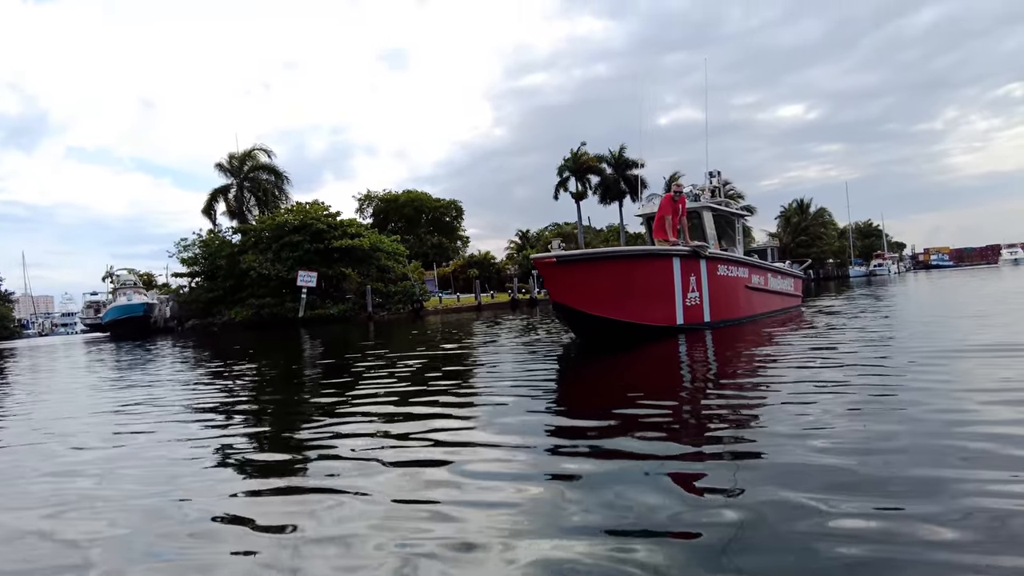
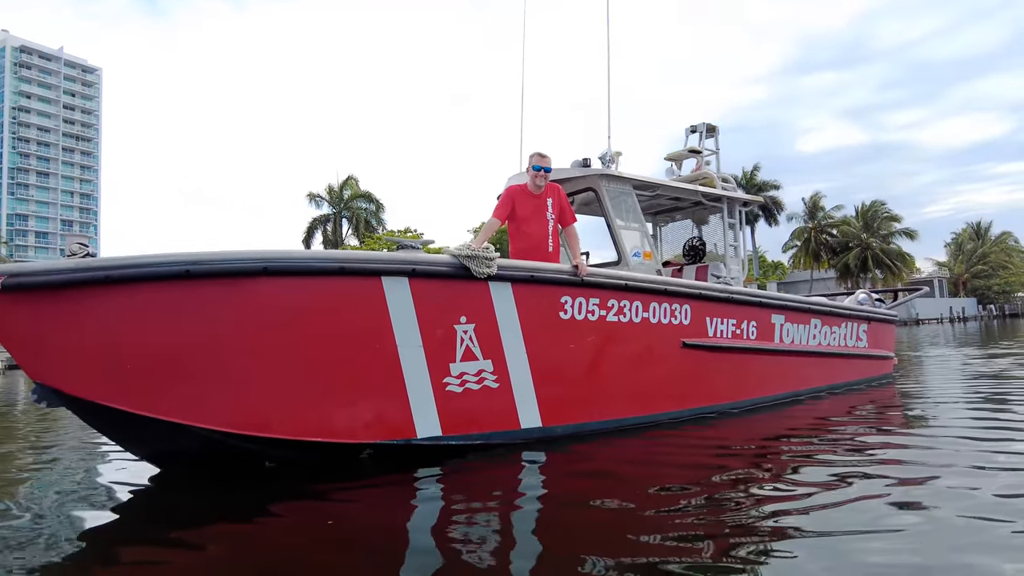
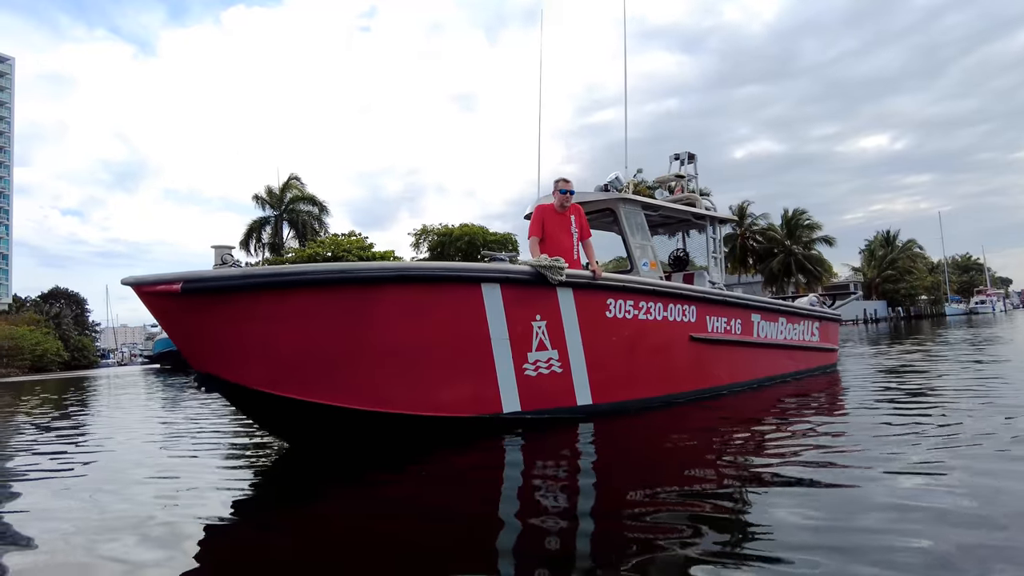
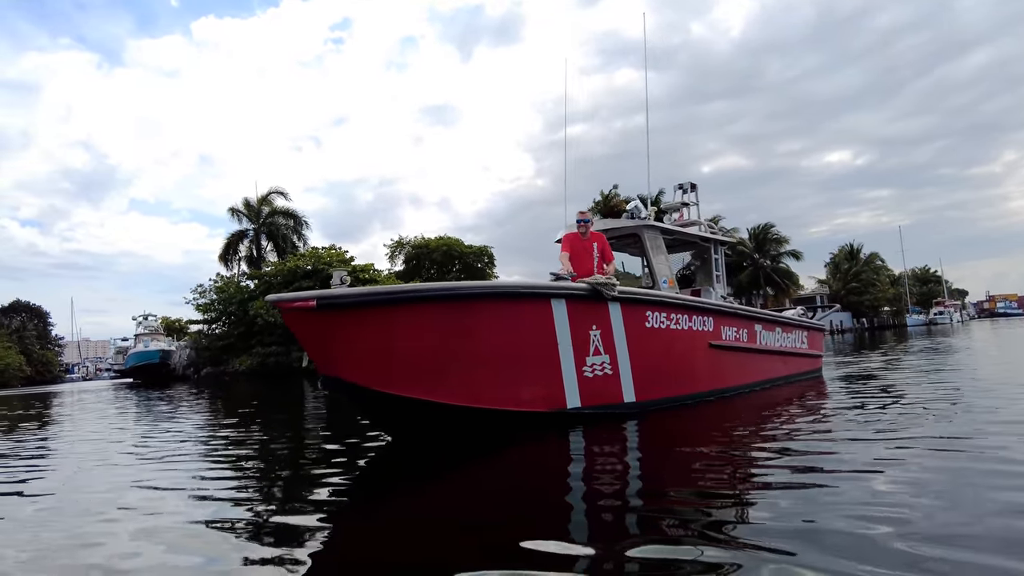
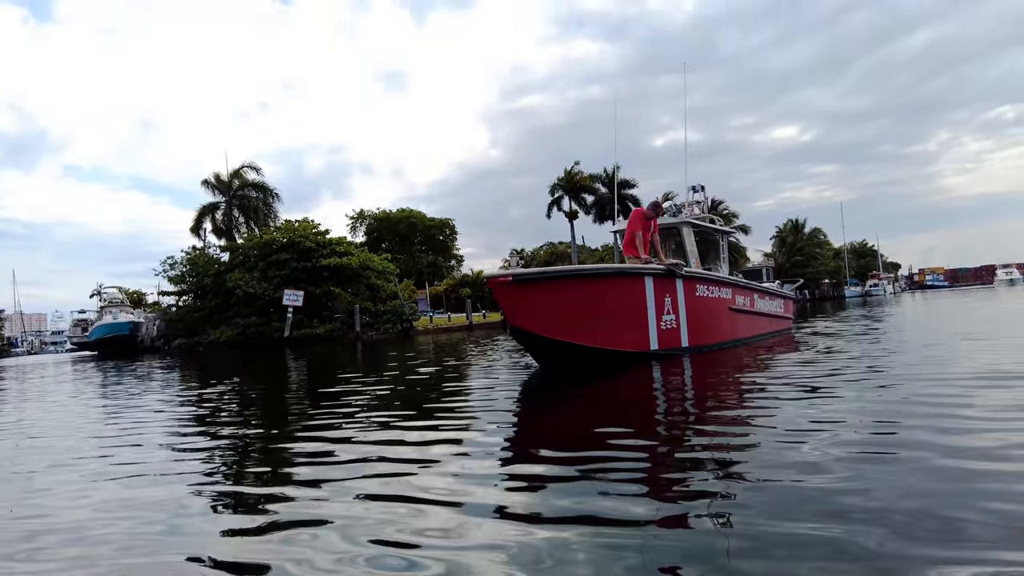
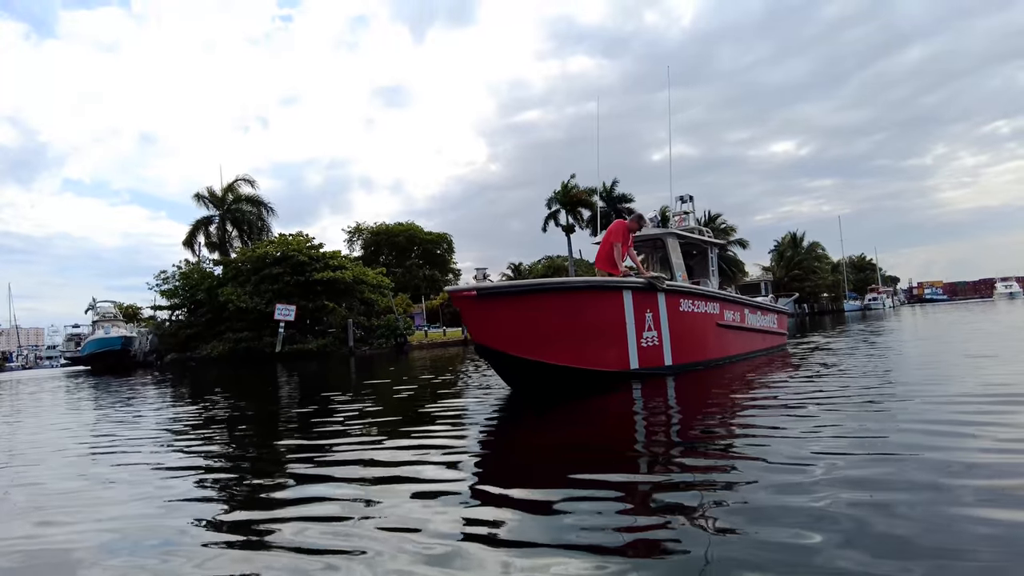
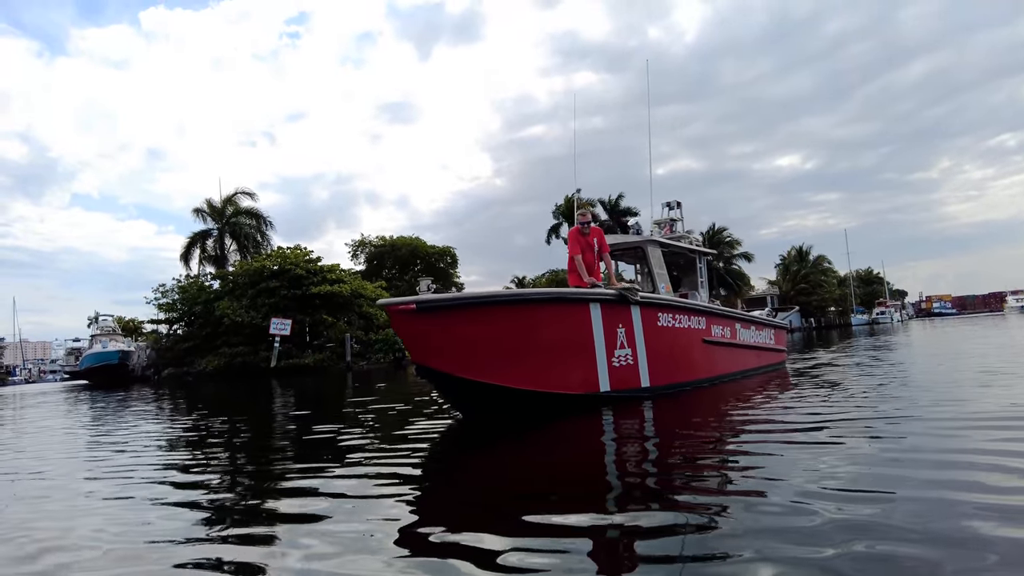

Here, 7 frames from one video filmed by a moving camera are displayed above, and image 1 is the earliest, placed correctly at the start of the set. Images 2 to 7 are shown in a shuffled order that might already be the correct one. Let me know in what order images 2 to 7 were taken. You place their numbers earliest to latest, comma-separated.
5, 6, 7, 4, 3, 2
